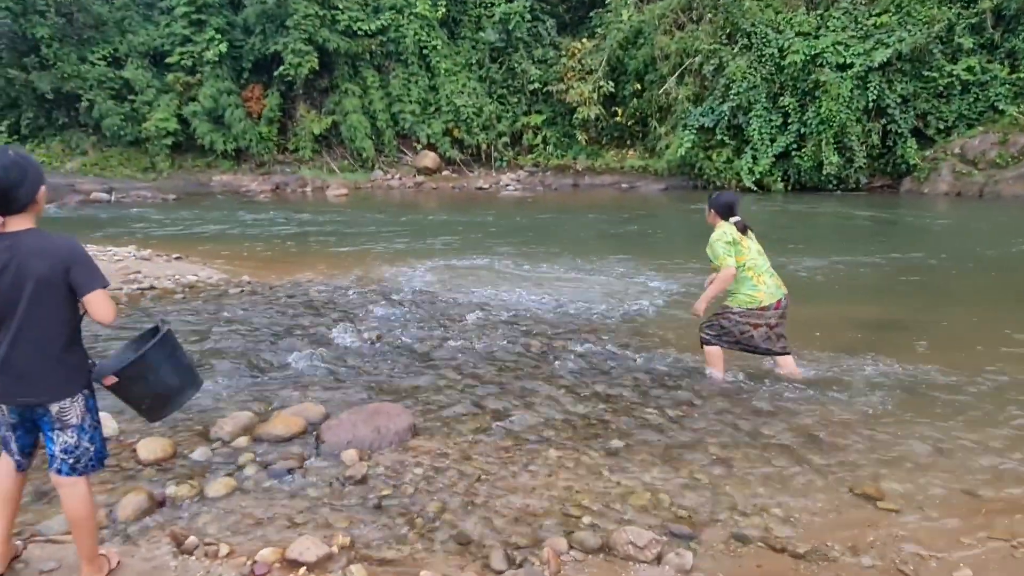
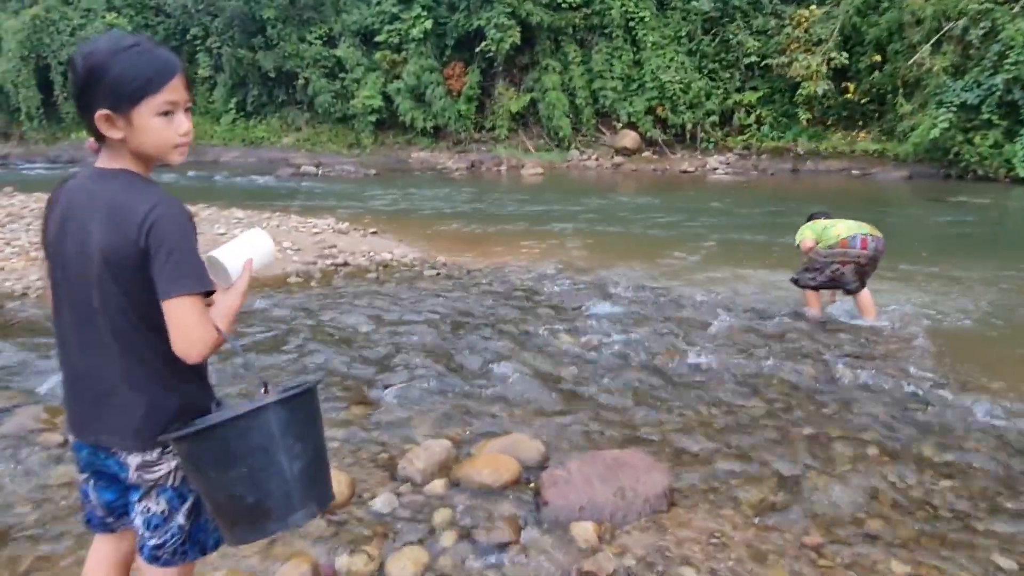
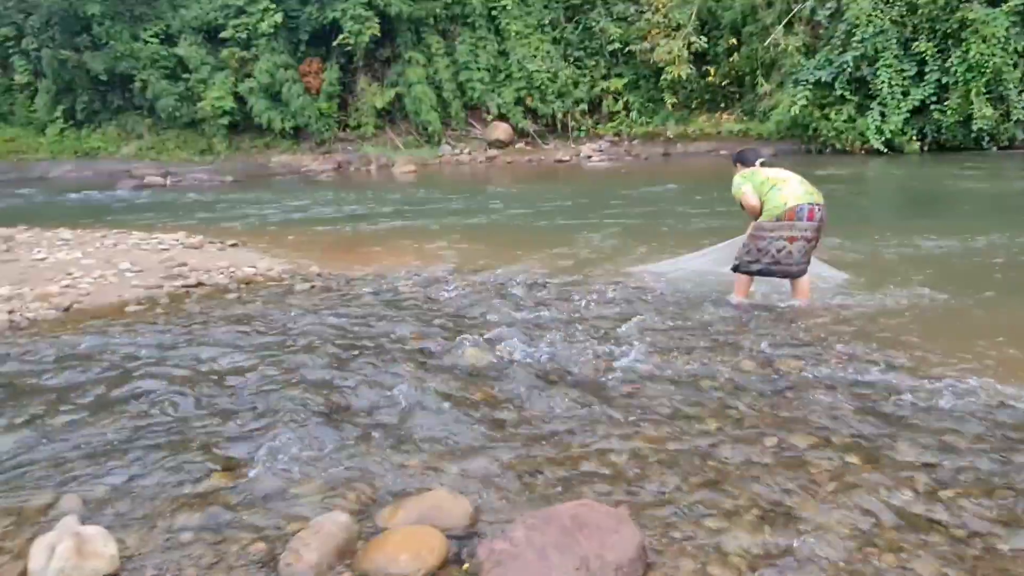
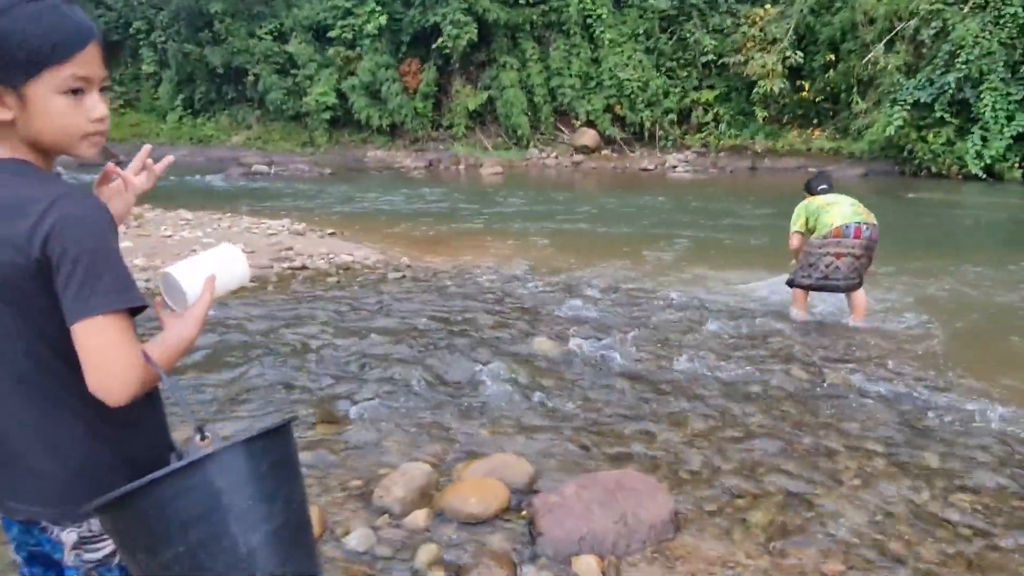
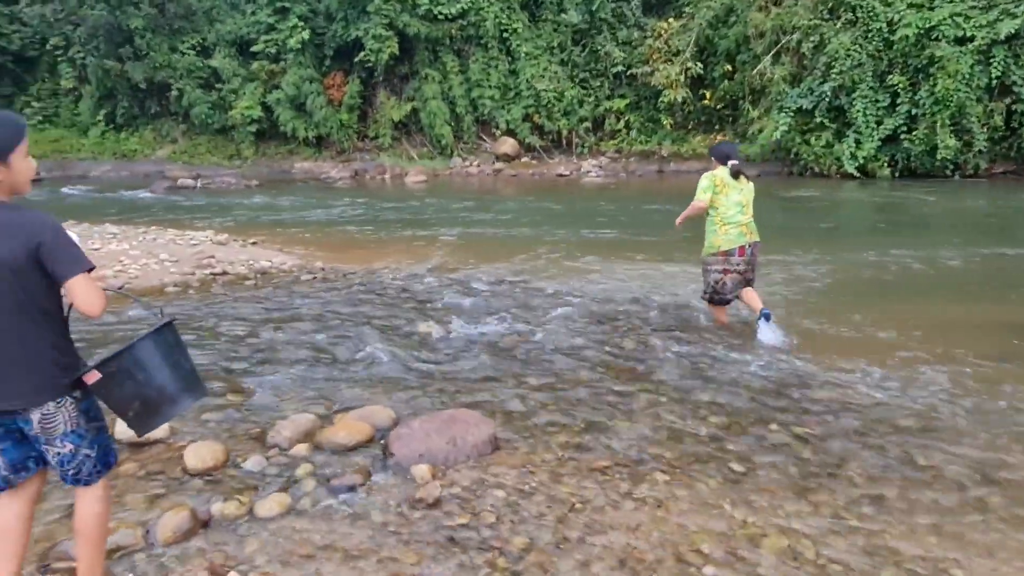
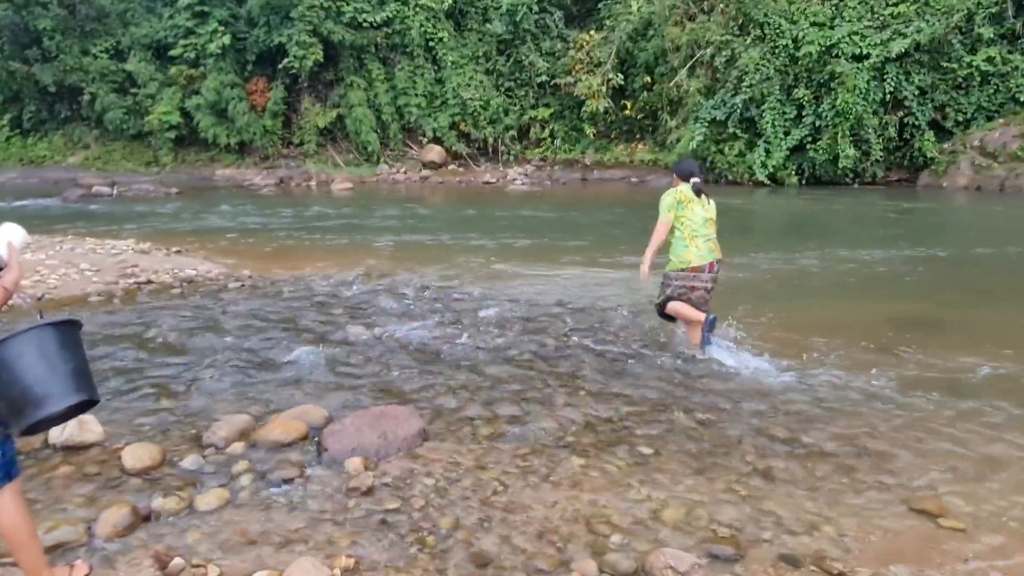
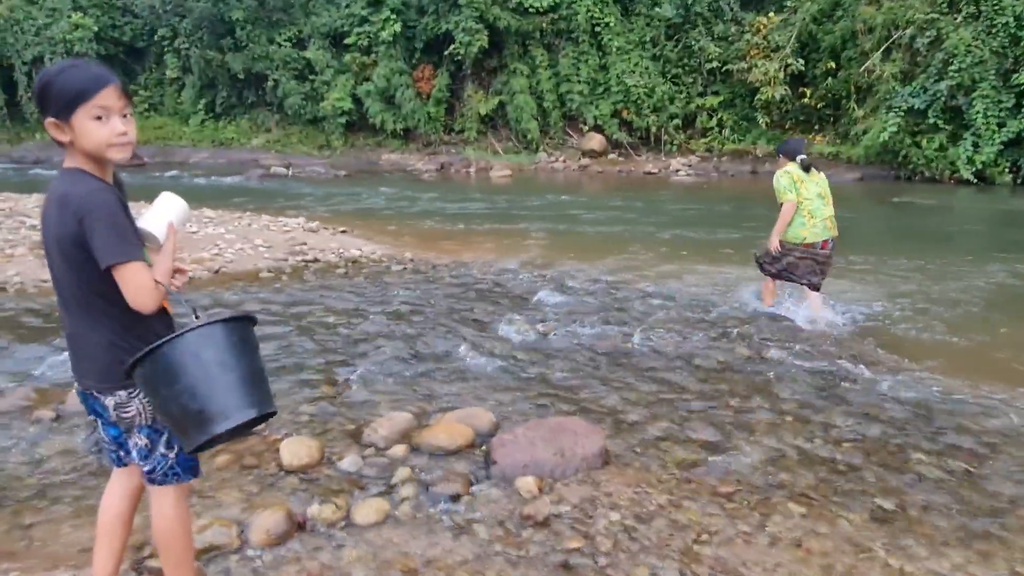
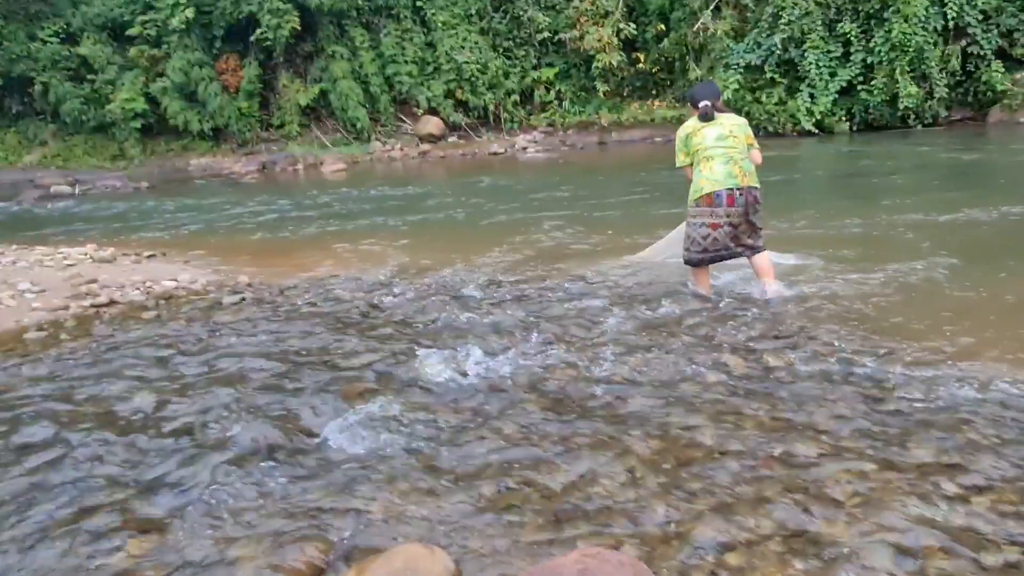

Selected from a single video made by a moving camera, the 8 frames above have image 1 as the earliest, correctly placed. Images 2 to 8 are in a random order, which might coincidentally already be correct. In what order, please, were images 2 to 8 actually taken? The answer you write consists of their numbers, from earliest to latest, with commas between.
6, 5, 7, 2, 4, 3, 8
